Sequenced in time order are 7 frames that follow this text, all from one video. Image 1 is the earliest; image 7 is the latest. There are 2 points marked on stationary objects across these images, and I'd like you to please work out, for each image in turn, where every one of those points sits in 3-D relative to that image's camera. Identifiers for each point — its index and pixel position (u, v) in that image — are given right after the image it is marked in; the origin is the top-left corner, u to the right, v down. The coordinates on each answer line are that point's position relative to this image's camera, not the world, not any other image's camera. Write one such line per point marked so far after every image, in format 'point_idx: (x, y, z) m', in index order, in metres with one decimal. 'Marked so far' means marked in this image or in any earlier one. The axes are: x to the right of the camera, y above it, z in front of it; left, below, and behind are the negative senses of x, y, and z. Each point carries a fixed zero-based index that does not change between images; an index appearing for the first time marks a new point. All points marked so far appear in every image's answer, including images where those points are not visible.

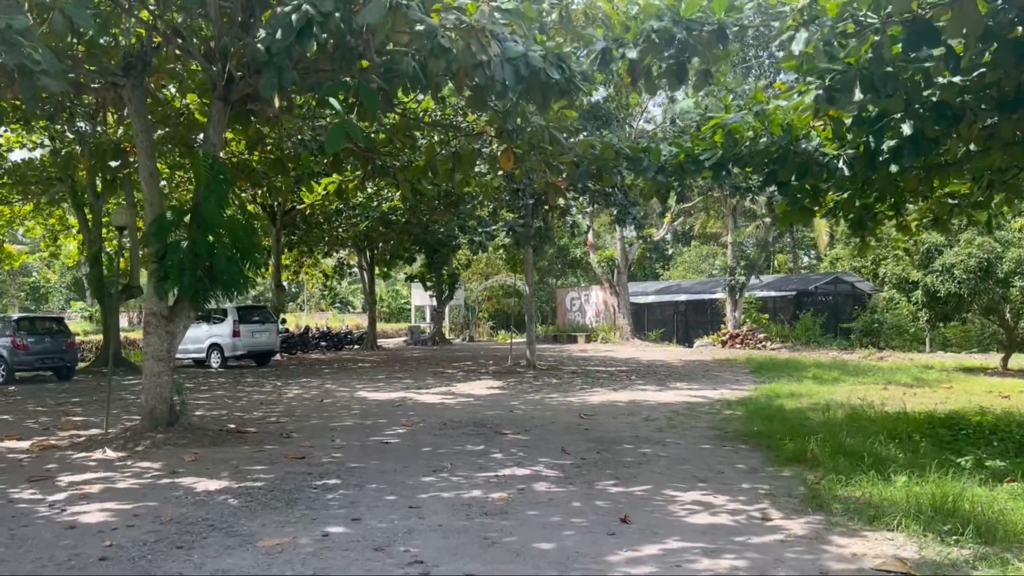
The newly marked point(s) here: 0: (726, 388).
0: (+3.6, -1.7, +14.0) m
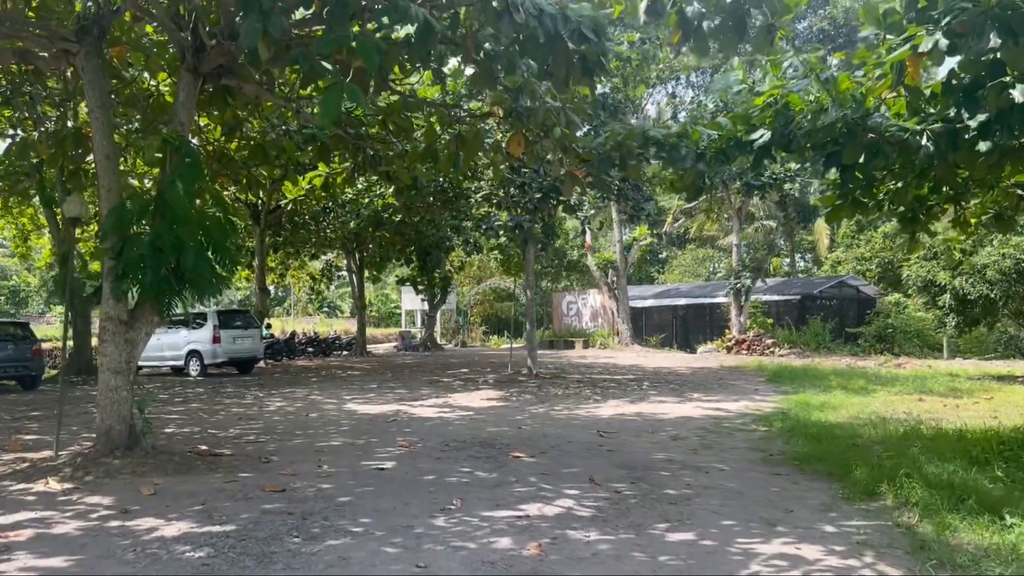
0: (+3.7, -1.7, +12.9) m
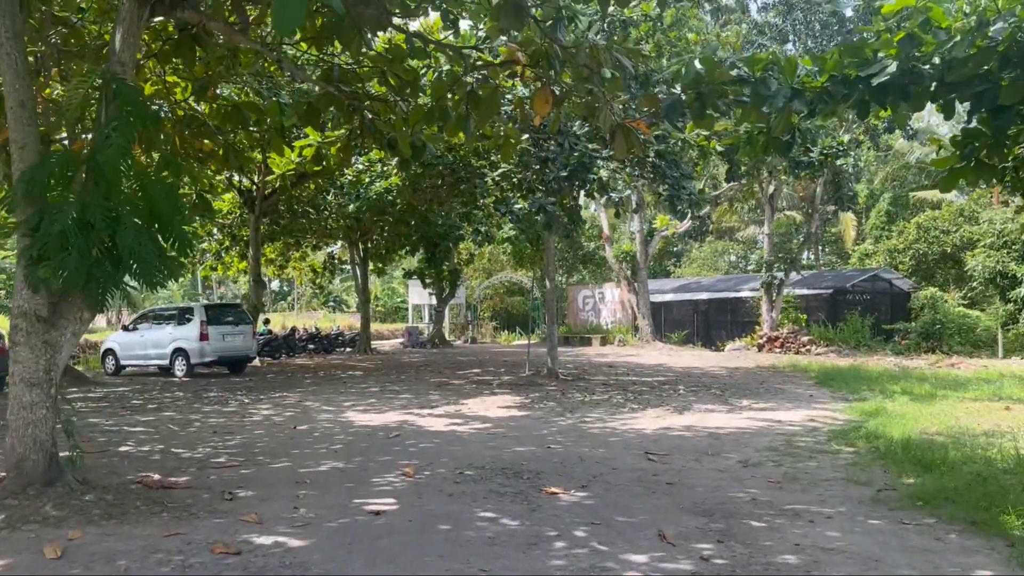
0: (+4.0, -1.6, +11.1) m
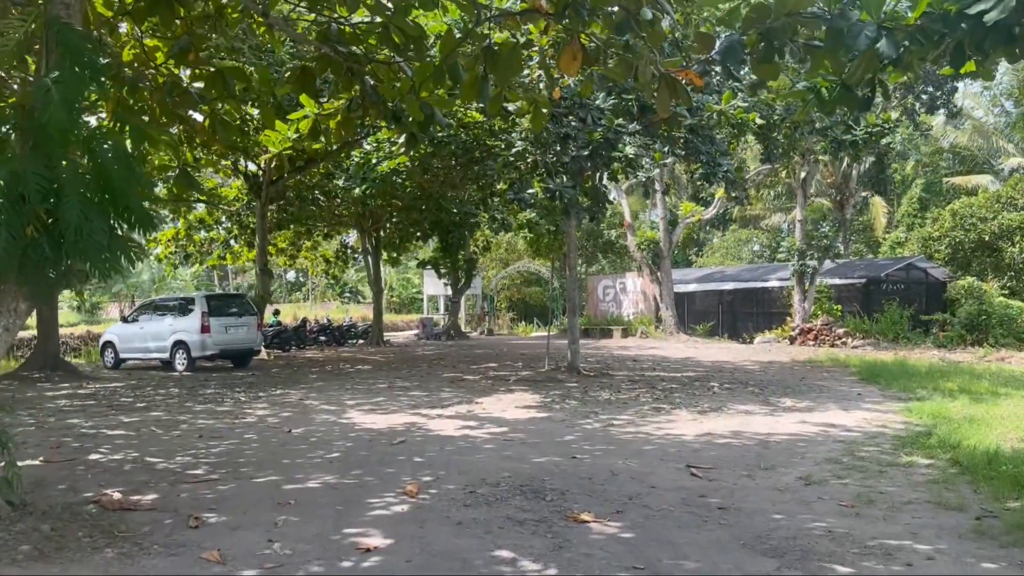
0: (+4.2, -1.5, +10.0) m
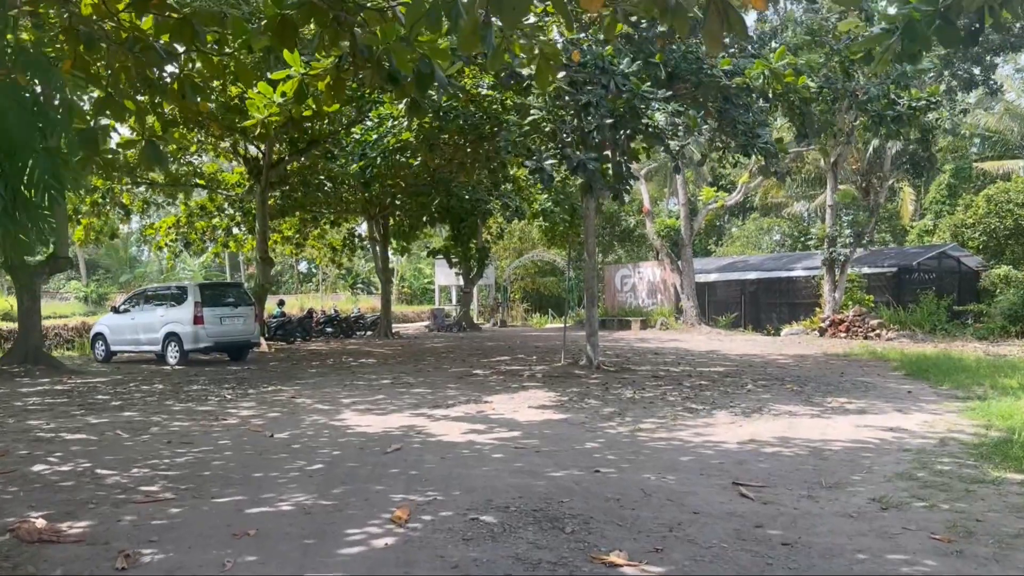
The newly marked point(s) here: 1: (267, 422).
0: (+4.4, -1.3, +8.8) m
1: (-2.5, -1.4, +8.6) m
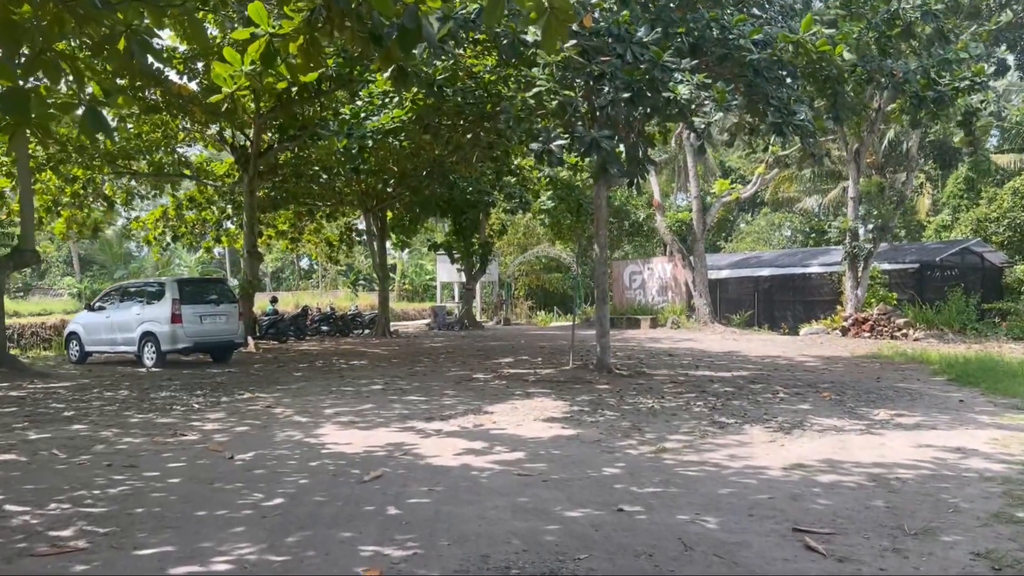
0: (+4.4, -1.3, +7.6) m
1: (-2.5, -1.3, +7.4) m
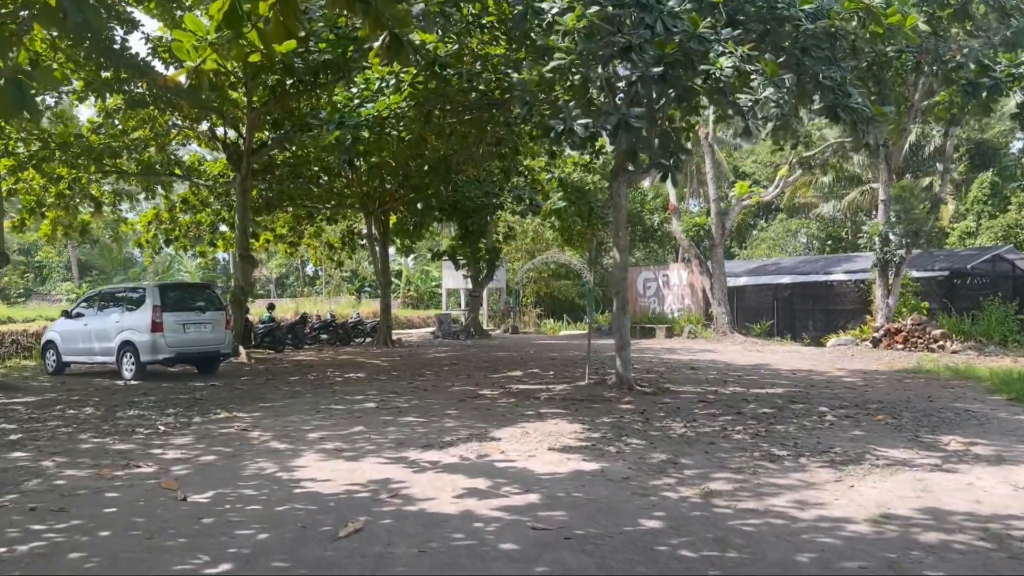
0: (+4.5, -1.4, +6.4) m
1: (-2.4, -1.4, +6.3) m
